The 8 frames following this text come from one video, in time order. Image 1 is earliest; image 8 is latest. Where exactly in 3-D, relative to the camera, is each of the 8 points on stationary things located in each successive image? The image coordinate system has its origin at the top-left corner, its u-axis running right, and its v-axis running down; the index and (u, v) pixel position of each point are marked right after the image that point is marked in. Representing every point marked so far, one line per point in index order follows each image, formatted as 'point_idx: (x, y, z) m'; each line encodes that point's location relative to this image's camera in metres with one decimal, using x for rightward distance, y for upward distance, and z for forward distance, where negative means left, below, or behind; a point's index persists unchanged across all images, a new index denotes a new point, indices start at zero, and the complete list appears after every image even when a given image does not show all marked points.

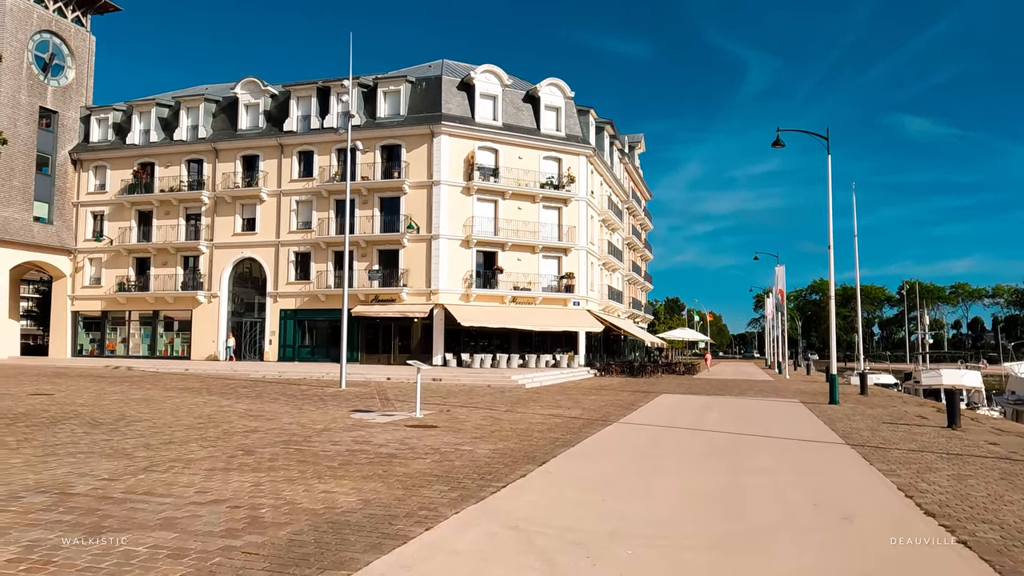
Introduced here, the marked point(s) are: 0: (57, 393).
0: (-10.1, -2.4, +17.0) m
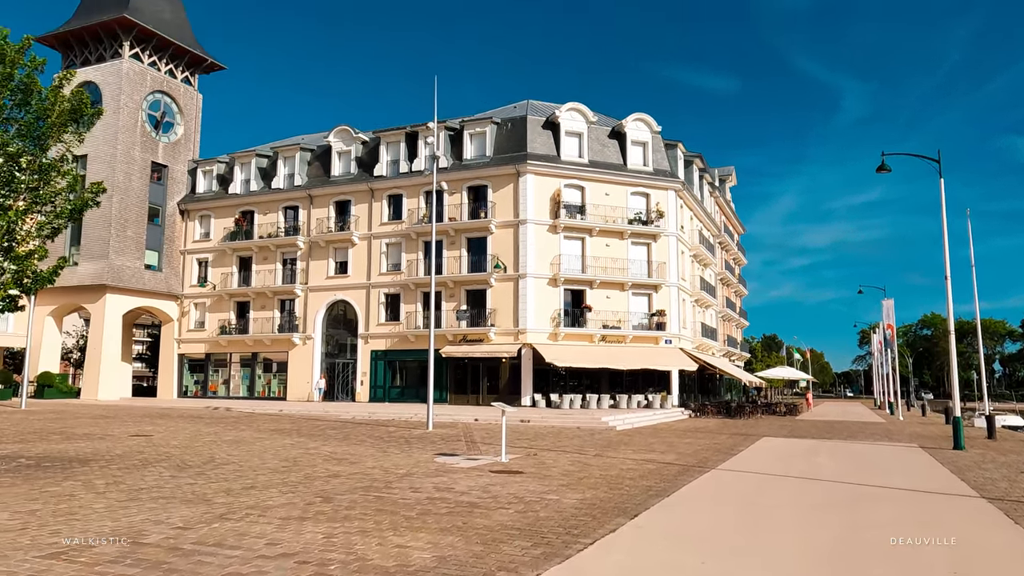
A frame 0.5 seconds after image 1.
0: (-8.1, -3.4, +17.4) m
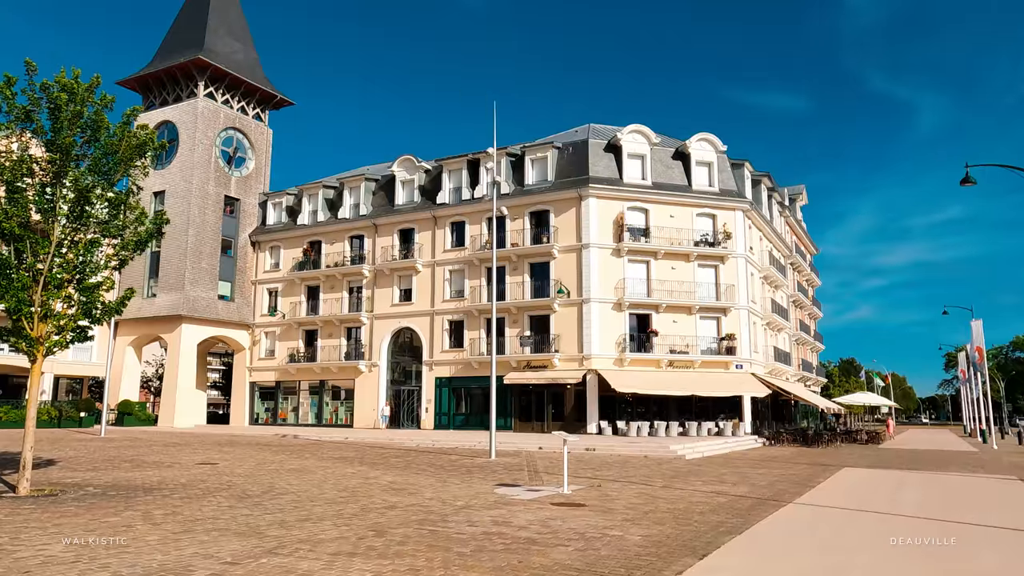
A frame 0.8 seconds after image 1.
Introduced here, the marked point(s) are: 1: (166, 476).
0: (-6.7, -4.0, +17.6) m
1: (-6.6, -3.6, +14.4) m
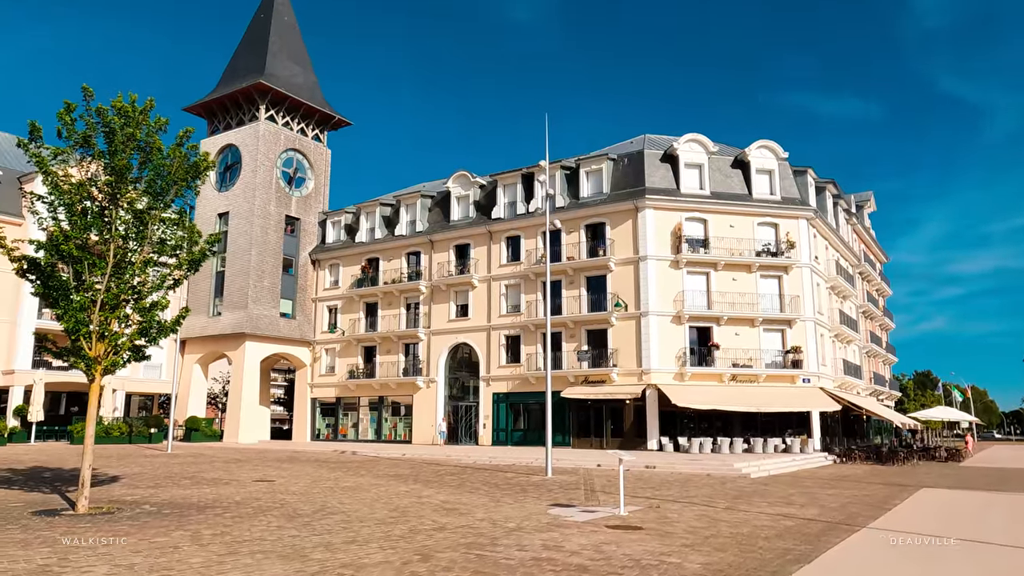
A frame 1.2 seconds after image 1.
0: (-5.4, -4.5, +17.7) m
1: (-5.5, -3.9, +14.5) m
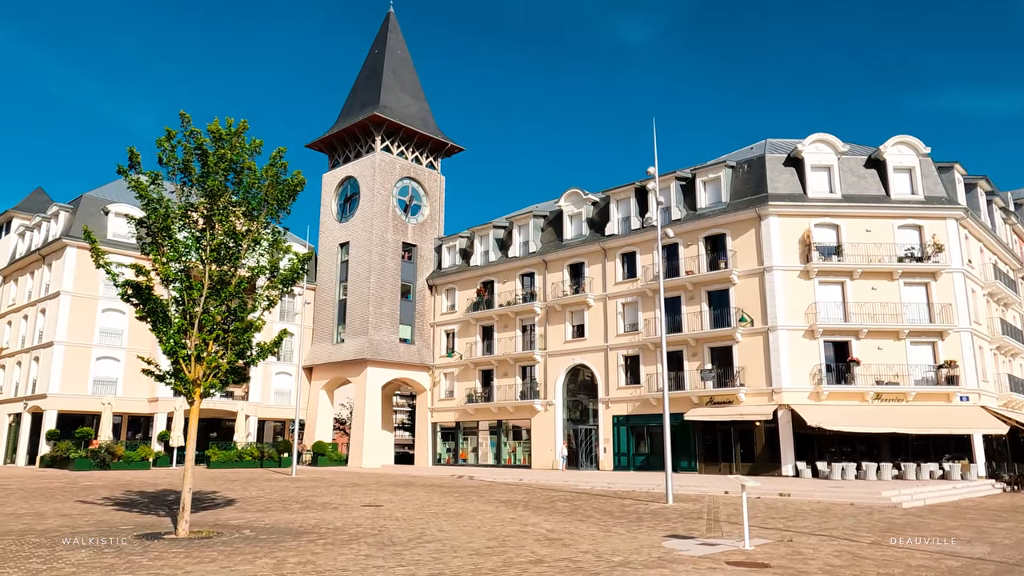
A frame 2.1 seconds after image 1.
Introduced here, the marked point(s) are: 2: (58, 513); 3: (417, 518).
0: (-2.8, -4.9, +17.3) m
1: (-3.5, -4.3, +14.2) m
2: (-8.7, -4.3, +14.4) m
3: (-1.8, -4.4, +14.4) m
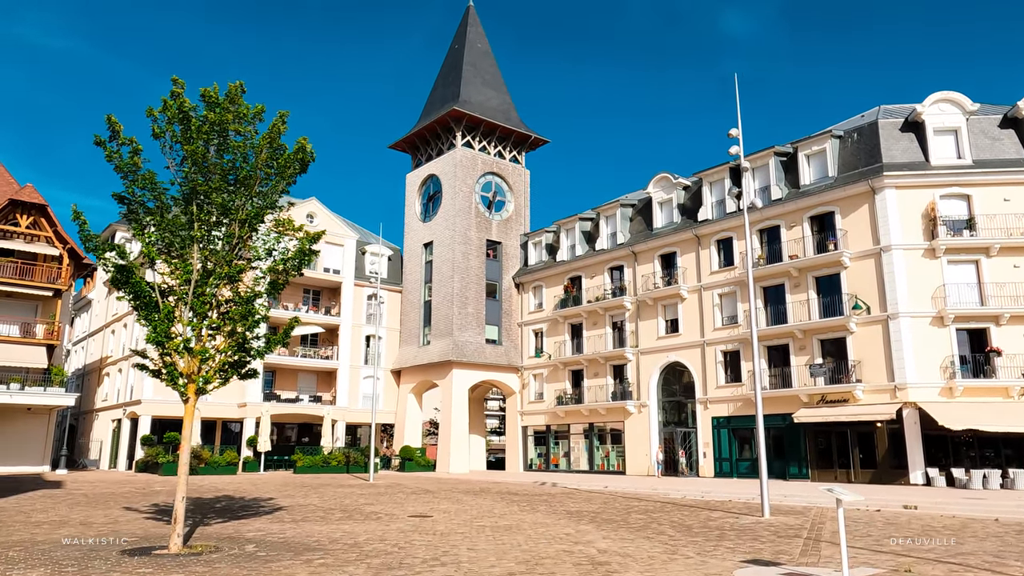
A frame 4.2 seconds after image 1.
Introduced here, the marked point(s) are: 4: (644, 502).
0: (-1.5, -4.7, +15.6) m
1: (-2.6, -4.1, +12.6) m
2: (-7.7, -4.2, +13.5) m
3: (-0.9, -4.0, +12.5) m
4: (+3.4, -5.6, +19.7) m
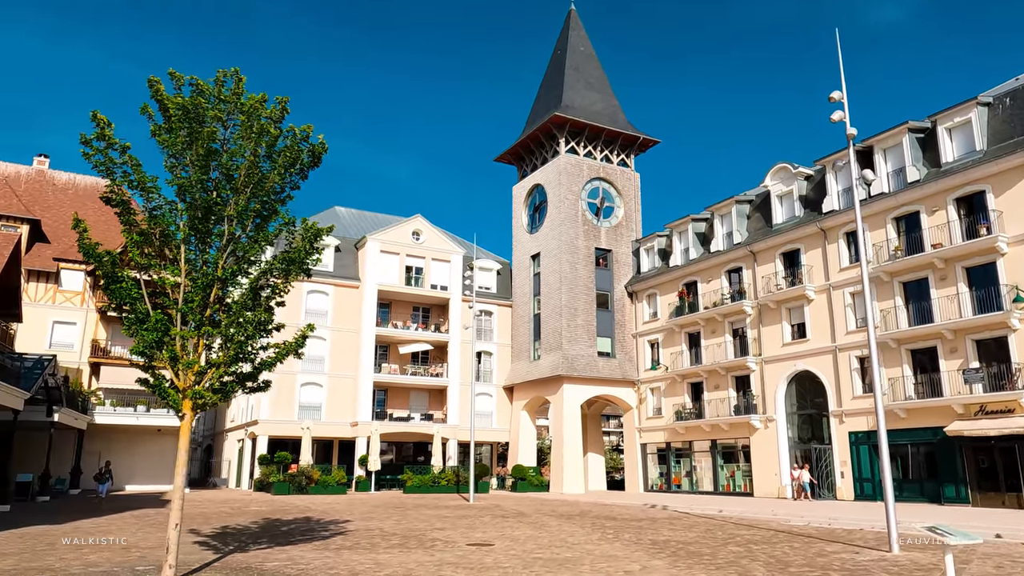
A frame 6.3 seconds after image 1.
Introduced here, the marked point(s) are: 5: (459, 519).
0: (-0.1, -4.7, +14.0) m
1: (-1.8, -4.1, +11.3) m
2: (-6.7, -4.4, +13.1) m
3: (-0.2, -4.0, +10.9) m
4: (+5.4, -5.5, +17.1) m
5: (-1.3, -5.9, +19.4) m
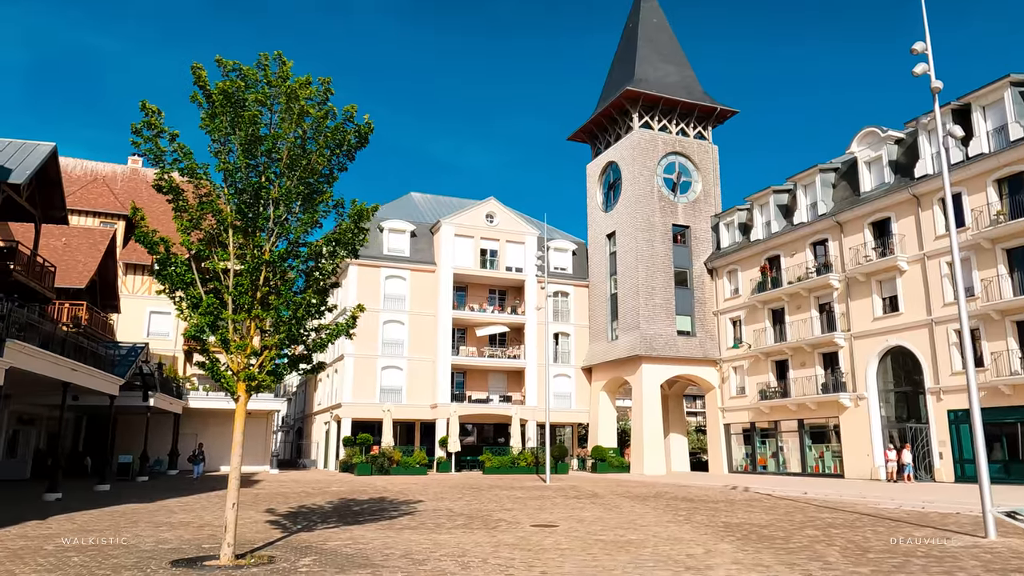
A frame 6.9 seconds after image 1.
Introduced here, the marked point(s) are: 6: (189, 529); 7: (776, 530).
0: (+1.0, -4.3, +13.7) m
1: (-0.9, -3.8, +11.3) m
2: (-5.5, -4.2, +13.6) m
3: (+0.6, -3.7, +10.7) m
4: (+6.9, -4.8, +16.2) m
5: (+0.5, -5.4, +19.3) m
6: (-5.3, -4.0, +12.5) m
7: (+4.7, -4.2, +13.2) m
